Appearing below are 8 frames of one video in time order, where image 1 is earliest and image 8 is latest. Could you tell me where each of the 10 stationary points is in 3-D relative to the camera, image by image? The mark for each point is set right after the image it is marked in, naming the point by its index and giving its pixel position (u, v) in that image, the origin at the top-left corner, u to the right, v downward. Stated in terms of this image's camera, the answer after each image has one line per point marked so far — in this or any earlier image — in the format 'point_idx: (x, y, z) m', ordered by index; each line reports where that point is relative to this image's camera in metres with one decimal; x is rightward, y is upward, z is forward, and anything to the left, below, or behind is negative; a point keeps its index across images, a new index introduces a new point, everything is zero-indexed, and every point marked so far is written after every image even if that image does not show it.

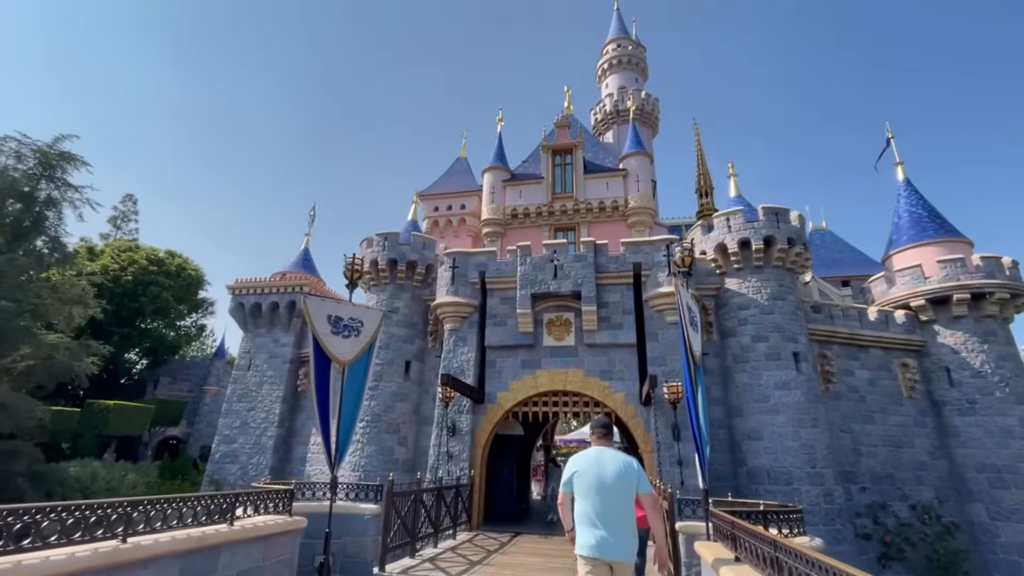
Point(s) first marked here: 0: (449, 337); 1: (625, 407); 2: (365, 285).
0: (-1.7, -1.3, +13.0) m
1: (+2.7, -2.9, +11.6) m
2: (-4.6, +0.1, +15.0) m
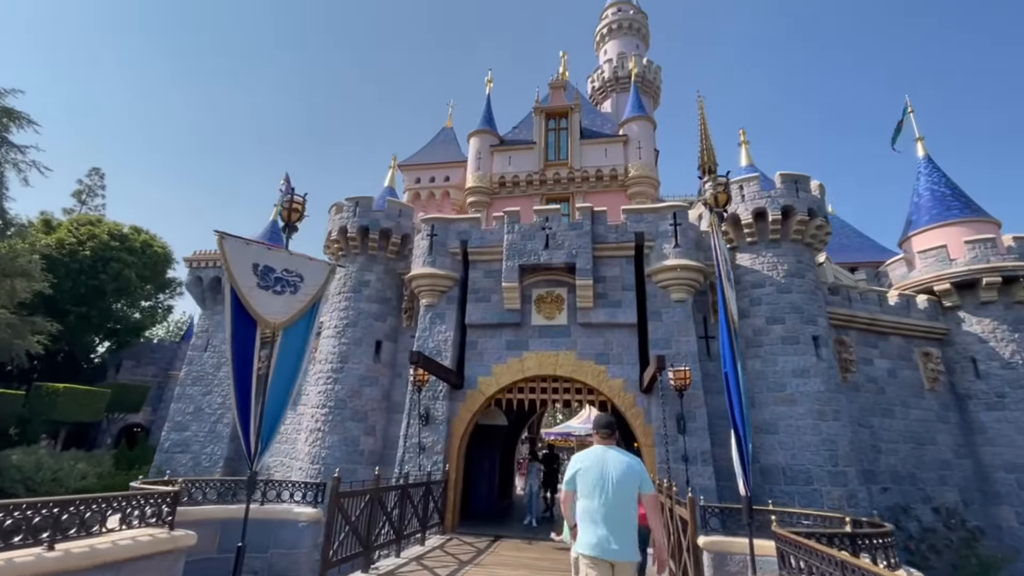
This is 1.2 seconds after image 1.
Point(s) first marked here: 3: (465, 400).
0: (-2.1, -0.6, +11.5) m
1: (+2.3, -2.2, +10.2) m
2: (-5.0, +0.9, +13.4) m
3: (-1.0, -2.5, +10.7) m
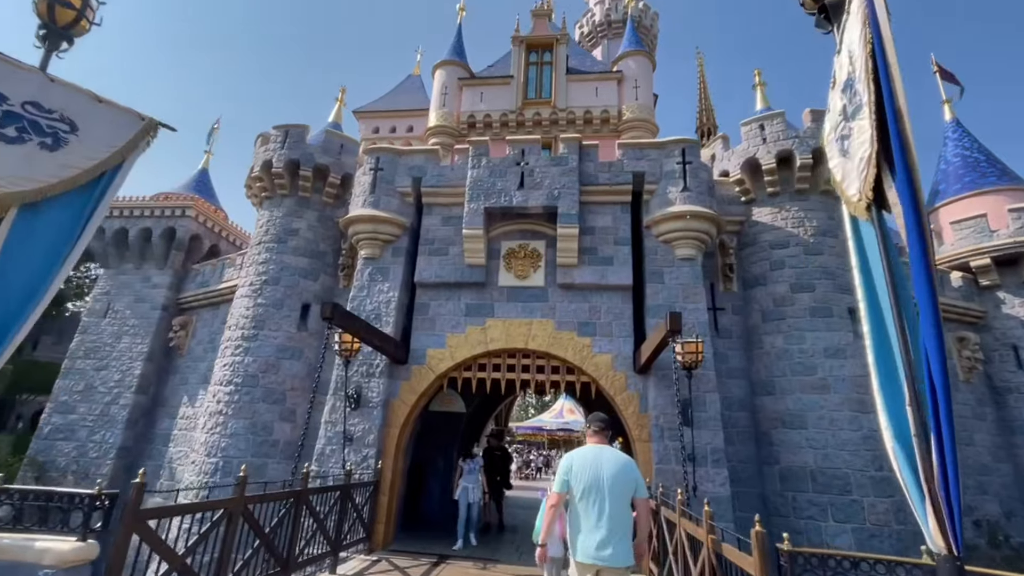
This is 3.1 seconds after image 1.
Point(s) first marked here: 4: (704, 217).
0: (-2.8, +0.4, +9.0) m
1: (+1.6, -1.4, +7.9) m
2: (-5.7, +2.0, +10.7) m
3: (-1.8, -1.5, +8.3) m
4: (+3.3, +1.2, +8.2) m
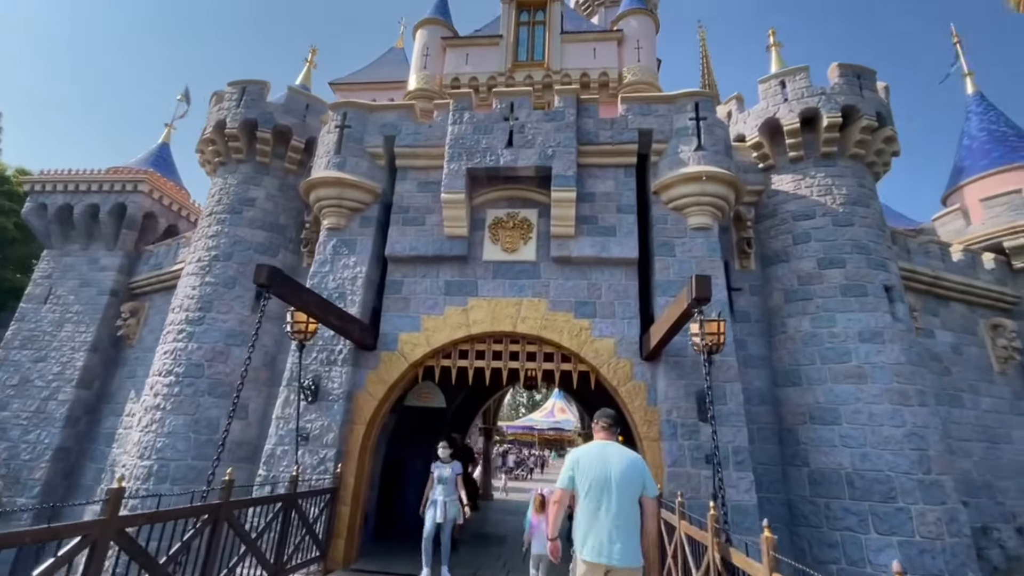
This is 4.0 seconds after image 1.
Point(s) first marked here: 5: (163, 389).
0: (-3.0, +0.8, +7.8) m
1: (+1.4, -1.0, +6.8) m
2: (-5.9, +2.4, +9.4) m
3: (-2.0, -1.1, +7.1) m
4: (+3.1, +1.6, +7.1) m
5: (-5.6, -1.6, +7.7) m
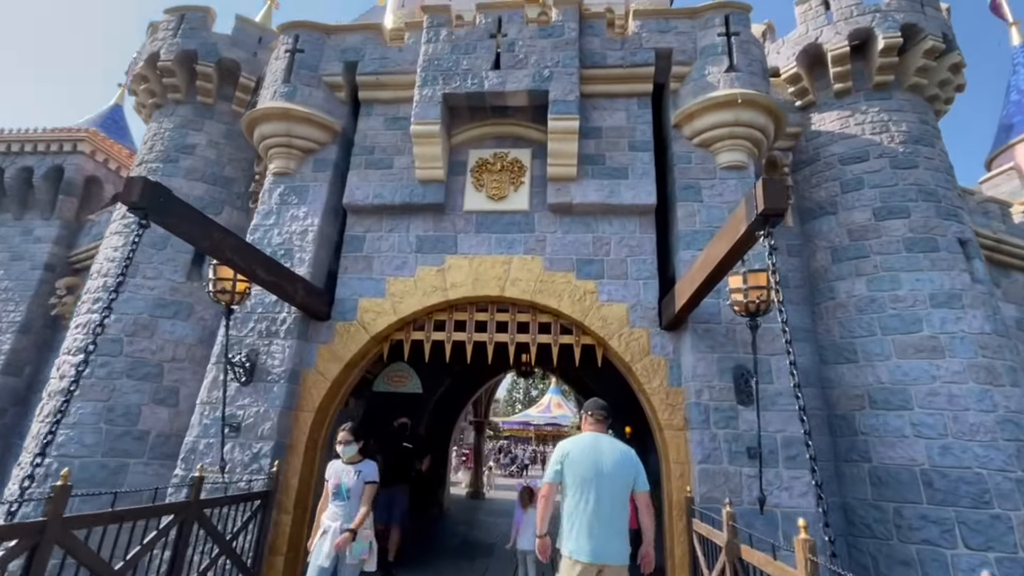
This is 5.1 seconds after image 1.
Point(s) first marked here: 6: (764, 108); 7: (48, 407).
0: (-3.2, +1.3, +6.4) m
1: (+1.3, -0.5, +5.4) m
2: (-6.1, +2.9, +8.0) m
3: (-2.1, -0.6, +5.7) m
4: (+2.9, +2.1, +5.7) m
5: (-5.8, -1.1, +6.3) m
6: (+3.0, +2.1, +5.7) m
7: (-6.0, -1.5, +6.2) m
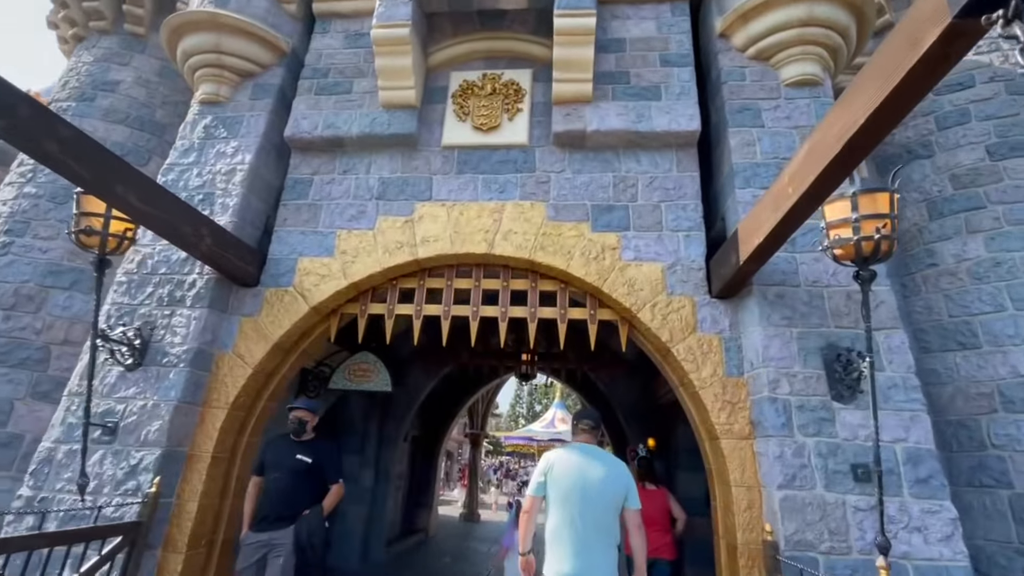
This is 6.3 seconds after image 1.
0: (-3.3, +1.7, +4.9) m
1: (+1.2, -0.1, +3.9) m
2: (-6.1, +3.3, +6.6) m
3: (-2.2, -0.2, +4.2) m
4: (+2.9, +2.5, +4.2) m
5: (-5.8, -0.7, +4.8) m
6: (+2.9, +2.5, +4.2) m
7: (-6.1, -1.1, +4.7) m
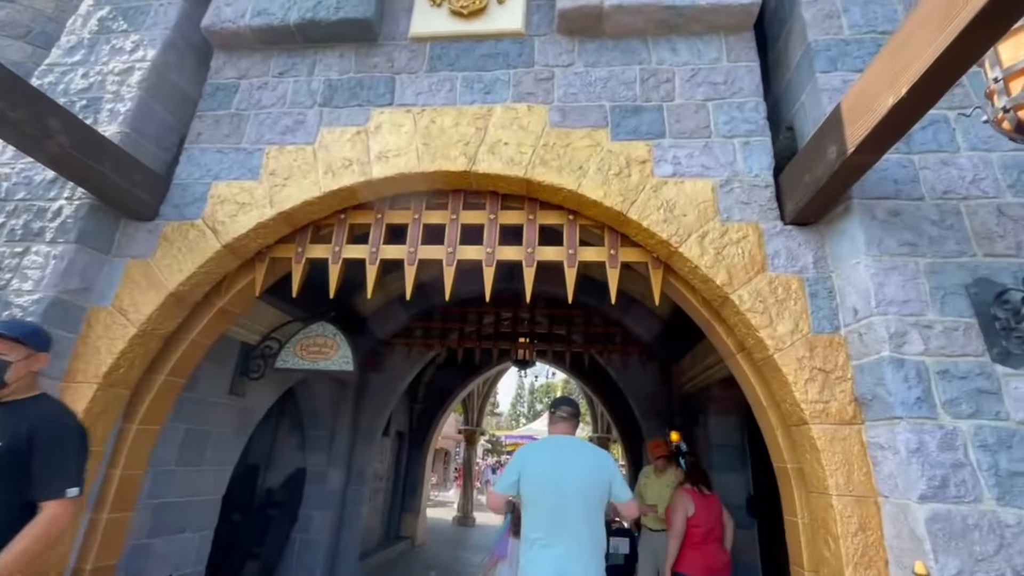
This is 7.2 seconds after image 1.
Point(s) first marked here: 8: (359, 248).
0: (-3.3, +2.1, +3.8) m
1: (+1.1, +0.3, +2.7) m
2: (-6.2, +3.8, +5.5) m
3: (-2.3, +0.3, +3.1) m
4: (+2.8, +3.0, +3.0) m
5: (-5.9, -0.2, +3.7) m
6: (+2.9, +2.9, +3.1) m
7: (-6.1, -0.7, +3.6) m
8: (-1.0, +0.3, +3.2) m
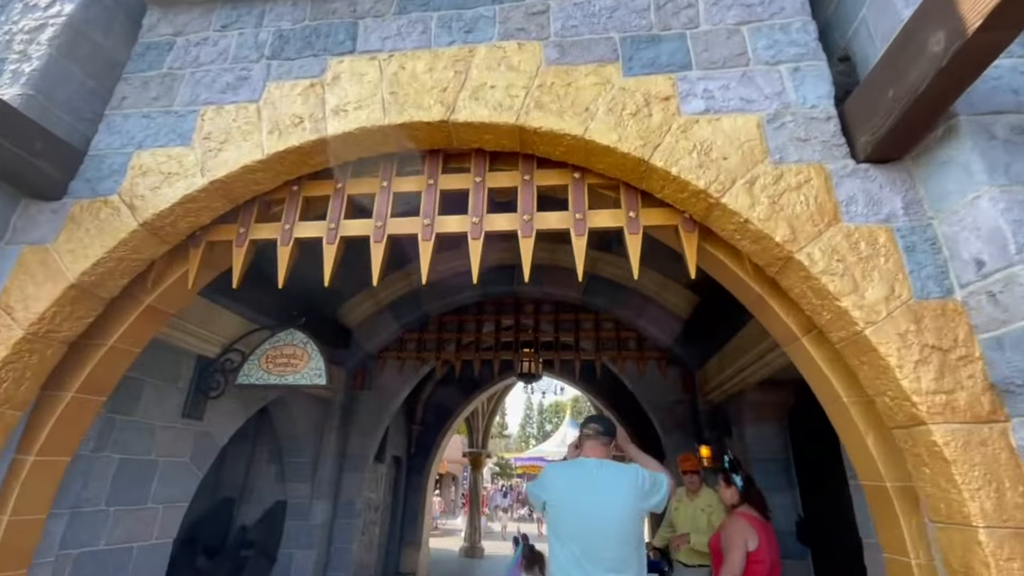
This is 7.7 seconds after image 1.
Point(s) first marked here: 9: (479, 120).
0: (-3.4, +2.1, +3.3) m
1: (+1.1, +0.5, +2.1) m
2: (-6.3, +3.6, +5.0) m
3: (-2.3, +0.3, +2.5) m
4: (+2.7, +3.2, +2.5) m
5: (-5.9, -0.3, +3.1) m
6: (+2.7, +3.1, +2.5) m
7: (-6.1, -0.8, +3.0) m
8: (-1.0, +0.4, +2.5) m
9: (-0.2, +0.9, +2.4) m
